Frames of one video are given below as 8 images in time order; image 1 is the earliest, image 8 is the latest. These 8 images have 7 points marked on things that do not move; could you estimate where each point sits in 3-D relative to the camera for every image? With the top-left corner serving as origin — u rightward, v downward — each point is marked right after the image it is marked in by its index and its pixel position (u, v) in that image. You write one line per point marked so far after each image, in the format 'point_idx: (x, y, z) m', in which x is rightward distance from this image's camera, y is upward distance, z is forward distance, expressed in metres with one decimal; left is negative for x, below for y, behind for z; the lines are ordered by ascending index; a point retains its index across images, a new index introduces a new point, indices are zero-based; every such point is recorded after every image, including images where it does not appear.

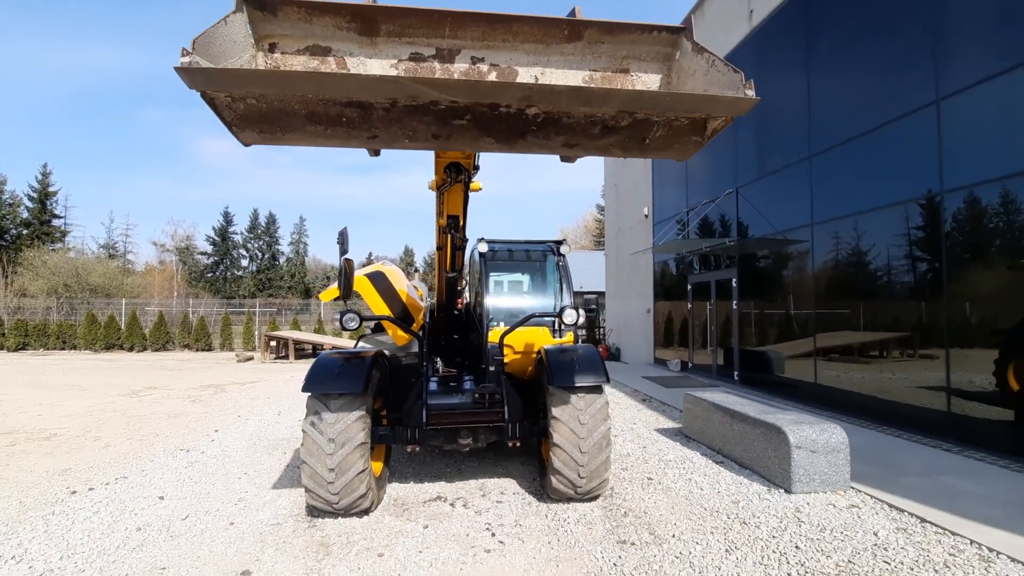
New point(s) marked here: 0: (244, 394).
0: (-4.2, -1.7, +8.1) m
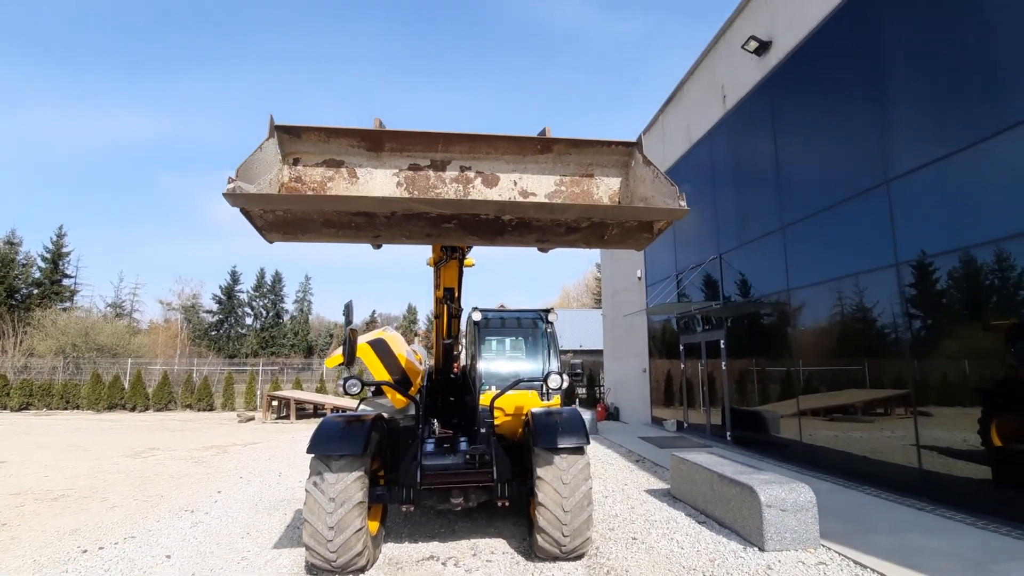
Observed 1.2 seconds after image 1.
0: (-4.3, -2.7, +8.3) m
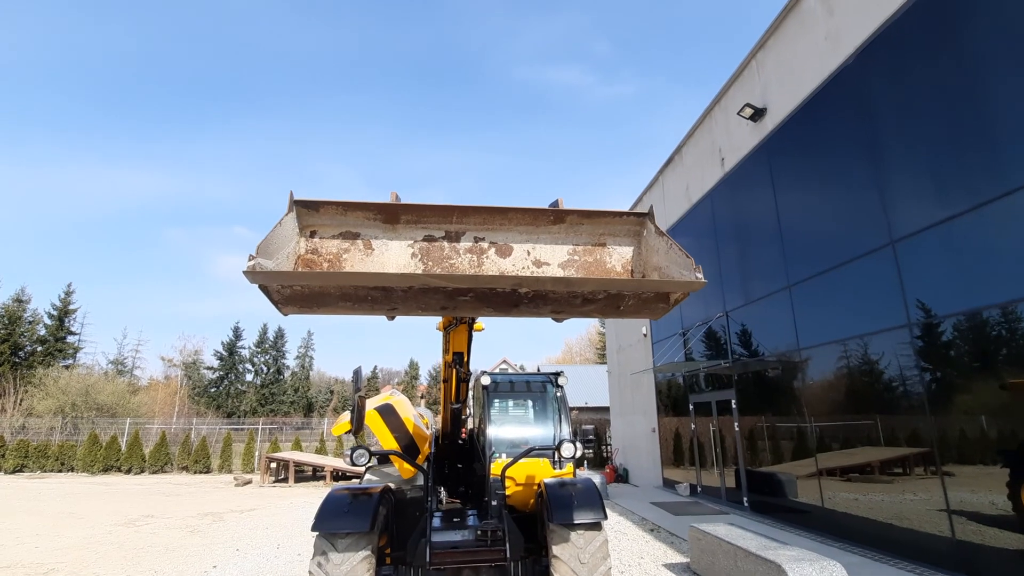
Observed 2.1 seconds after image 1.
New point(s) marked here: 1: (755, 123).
0: (-4.2, -3.7, +8.0) m
1: (+3.9, +2.6, +8.3) m
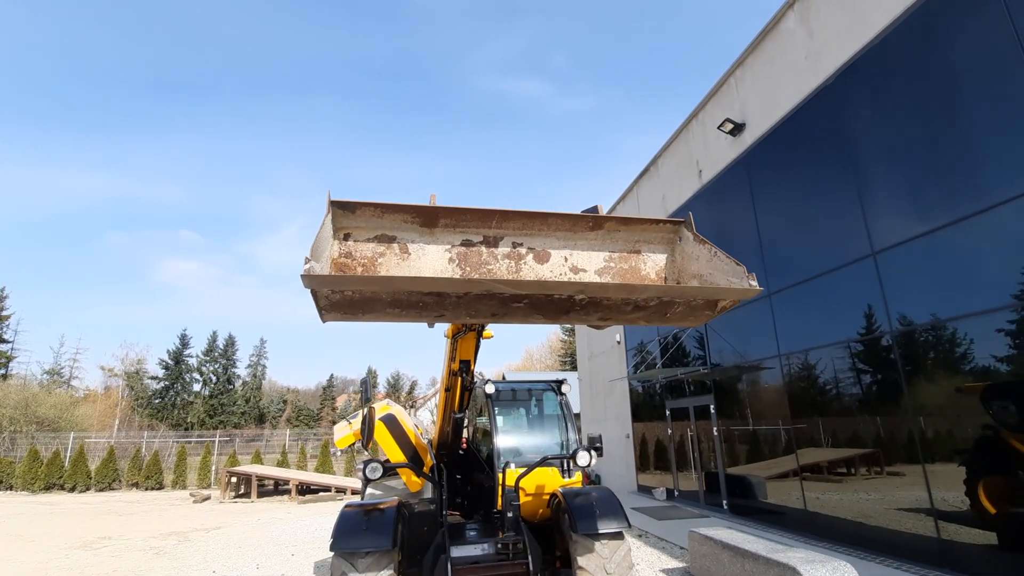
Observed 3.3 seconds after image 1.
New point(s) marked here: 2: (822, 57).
0: (-4.4, -3.8, +7.5) m
1: (+3.7, +2.5, +8.6) m
2: (+4.1, +3.1, +6.8) m
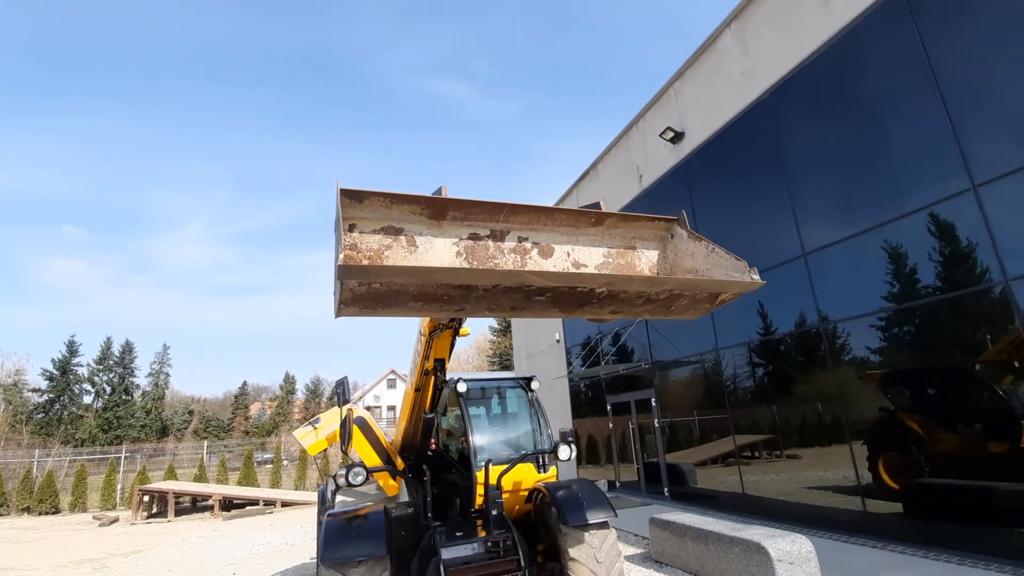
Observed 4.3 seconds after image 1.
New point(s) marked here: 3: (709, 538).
0: (-5.0, -3.7, +6.8) m
1: (+2.9, +2.5, +9.1) m
2: (+3.5, +3.1, +7.4) m
3: (+1.8, -2.3, +4.7) m
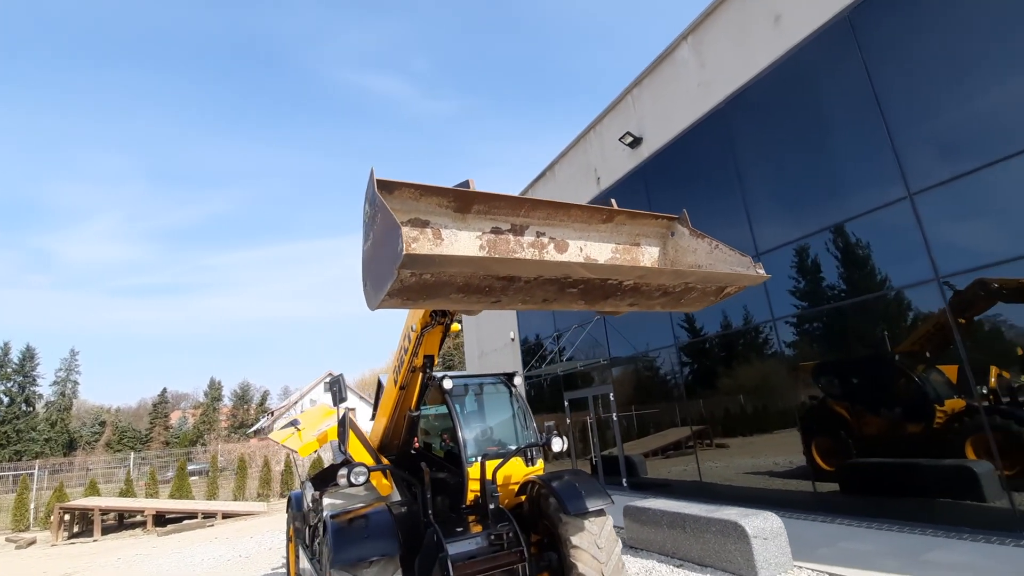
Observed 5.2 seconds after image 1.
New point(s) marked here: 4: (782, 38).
0: (-5.3, -3.7, +6.2) m
1: (+2.2, +2.6, +9.4) m
2: (+3.1, +3.1, +7.8) m
3: (+1.7, -2.3, +5.0) m
4: (+3.6, +3.3, +6.8) m
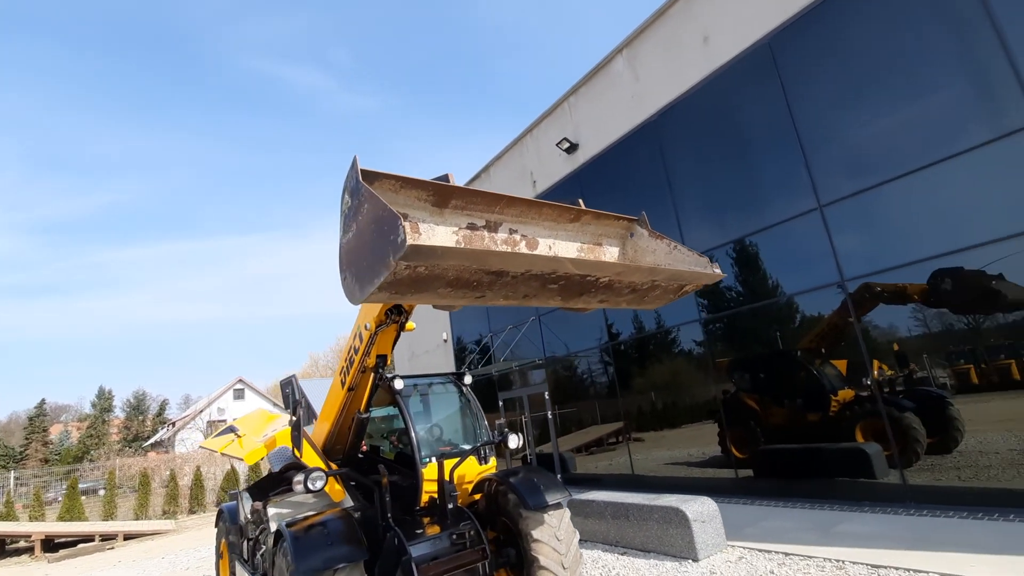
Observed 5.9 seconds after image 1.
0: (-5.9, -3.7, +5.3) m
1: (+1.1, +2.5, +9.7) m
2: (+2.1, +3.1, +8.3) m
3: (+1.2, -2.3, +5.2) m
4: (+2.8, +3.3, +7.3) m
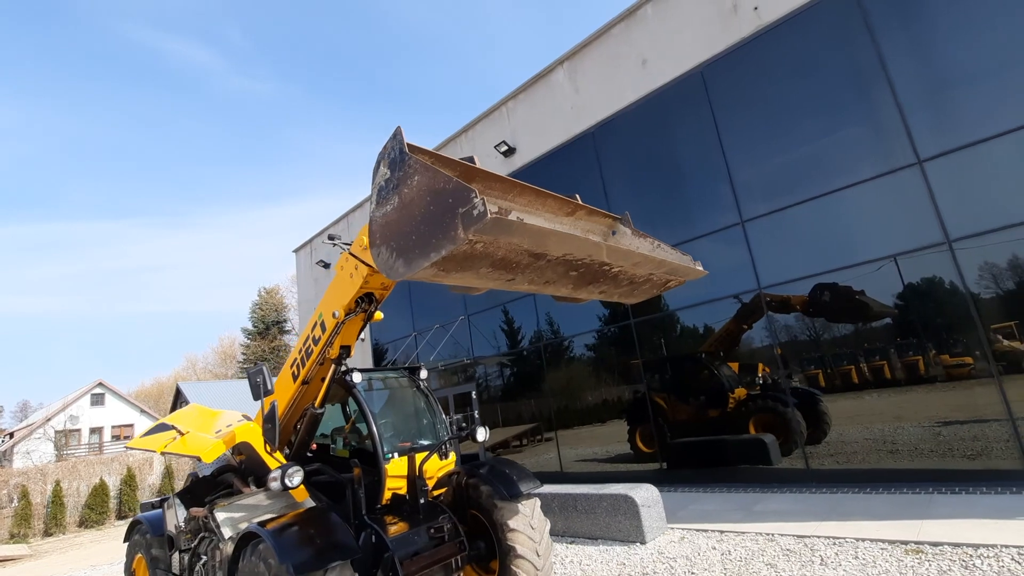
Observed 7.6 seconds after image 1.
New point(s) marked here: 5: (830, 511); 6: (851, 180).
0: (-6.4, -3.4, +4.1) m
1: (-0.2, +2.5, +9.9) m
2: (+1.2, +3.0, +8.7) m
3: (+0.7, -2.3, +5.4) m
4: (+2.1, +3.2, +7.9) m
5: (+3.1, -2.2, +5.1) m
6: (+4.1, +1.3, +6.2) m
